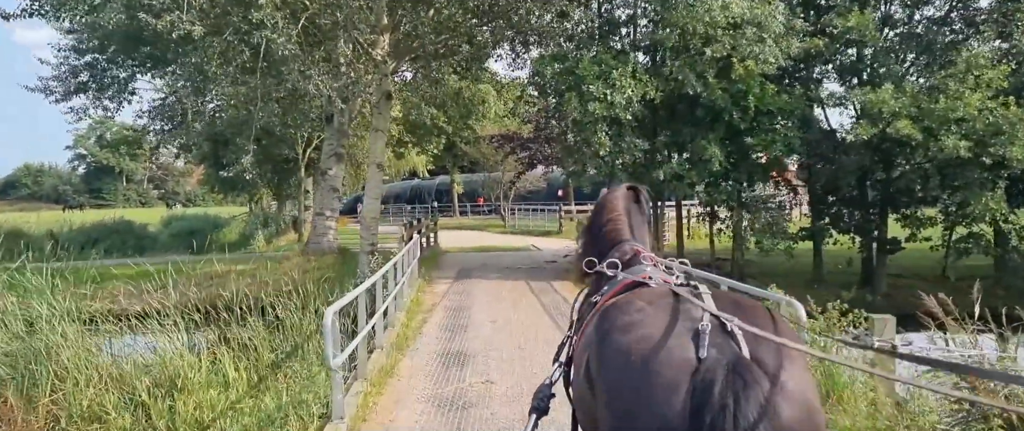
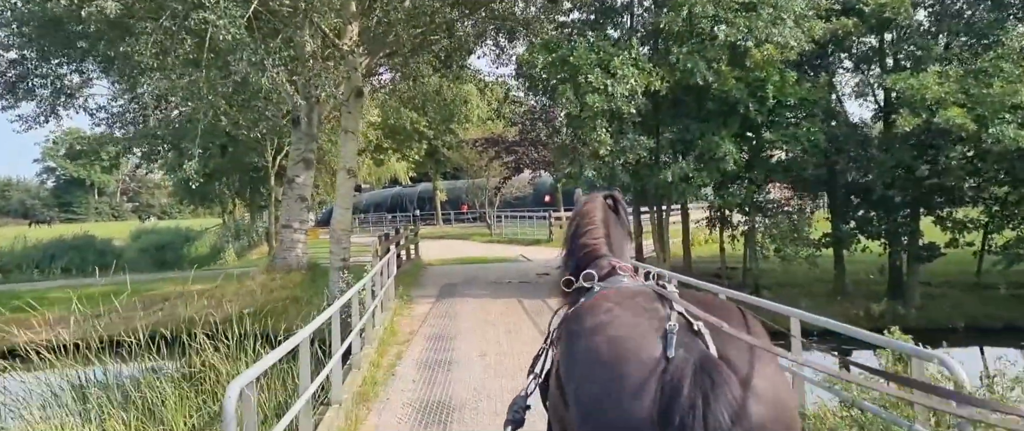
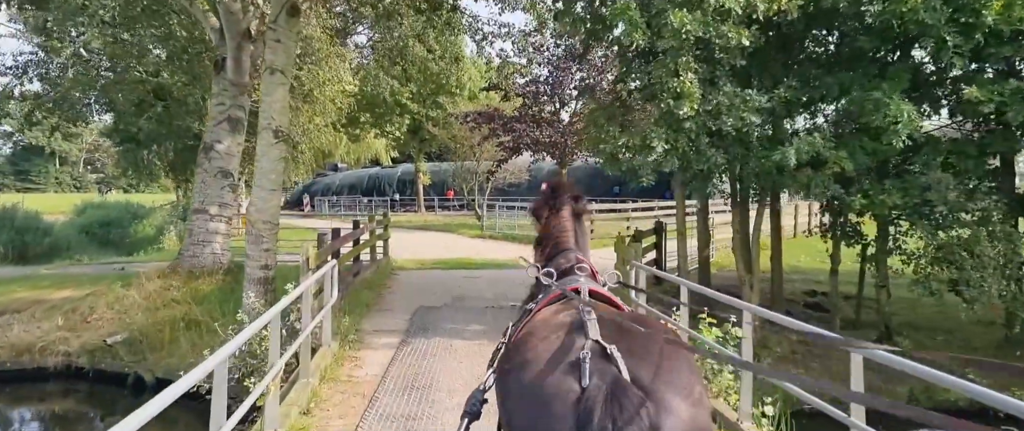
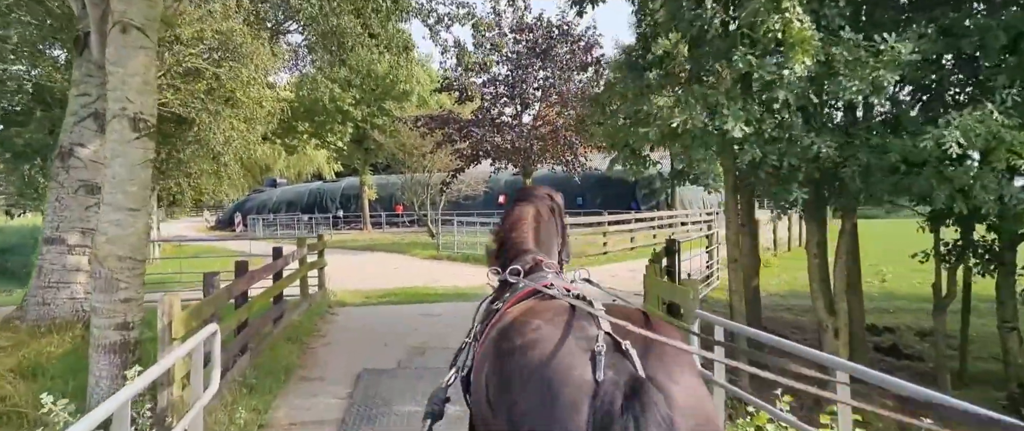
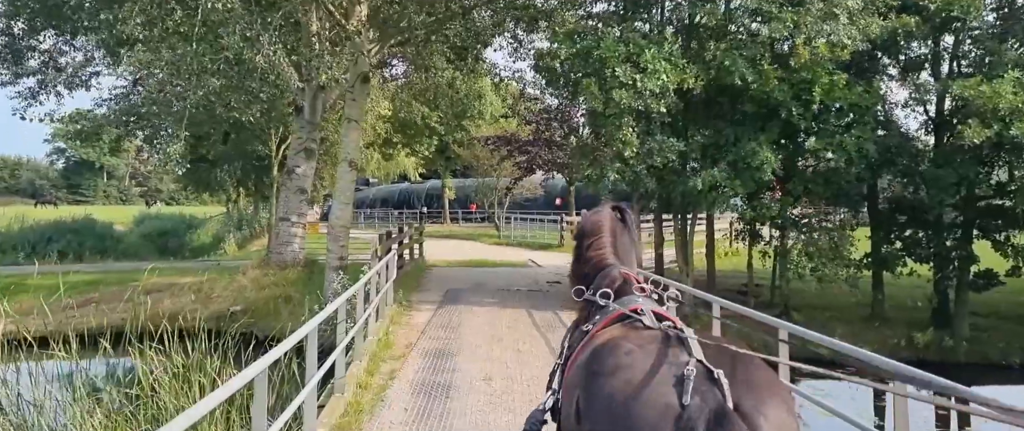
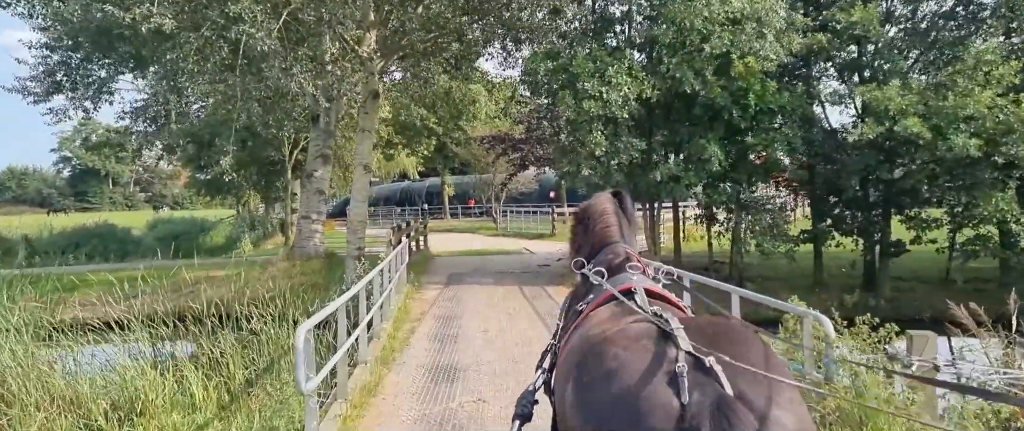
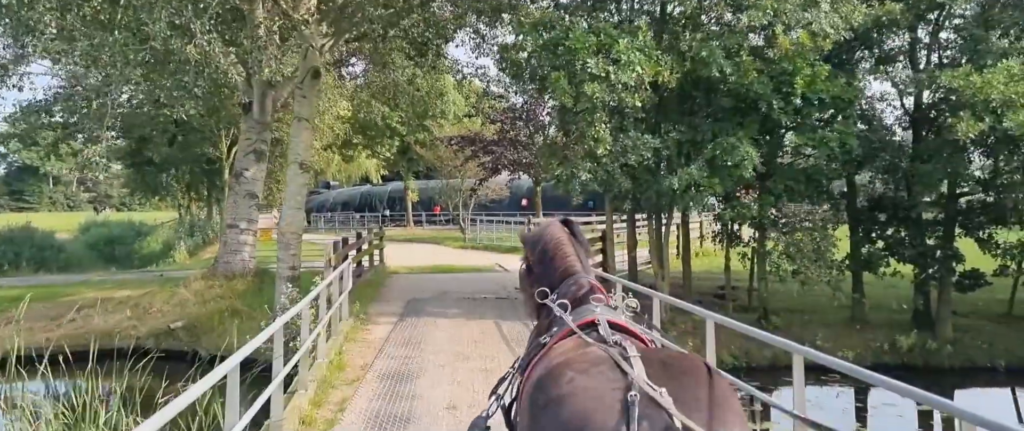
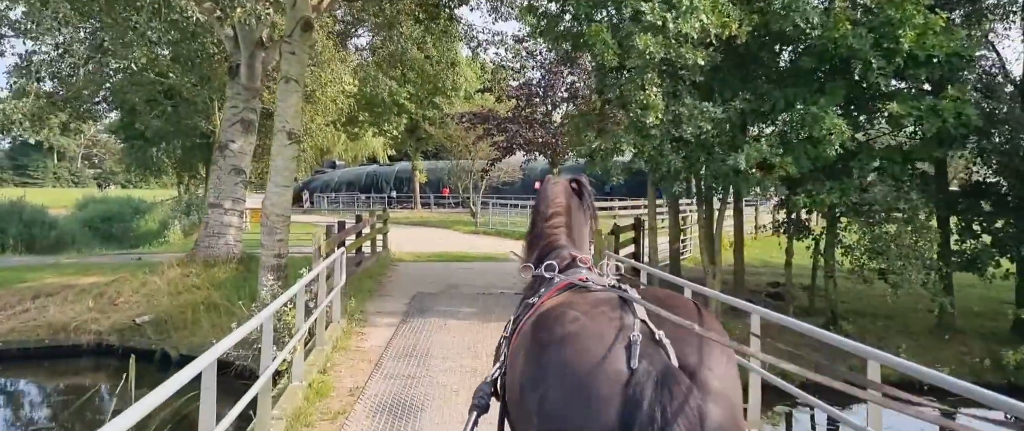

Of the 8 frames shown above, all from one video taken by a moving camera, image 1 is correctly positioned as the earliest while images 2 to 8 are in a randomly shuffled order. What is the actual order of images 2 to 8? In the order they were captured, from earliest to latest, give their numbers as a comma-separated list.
6, 2, 5, 7, 8, 3, 4
